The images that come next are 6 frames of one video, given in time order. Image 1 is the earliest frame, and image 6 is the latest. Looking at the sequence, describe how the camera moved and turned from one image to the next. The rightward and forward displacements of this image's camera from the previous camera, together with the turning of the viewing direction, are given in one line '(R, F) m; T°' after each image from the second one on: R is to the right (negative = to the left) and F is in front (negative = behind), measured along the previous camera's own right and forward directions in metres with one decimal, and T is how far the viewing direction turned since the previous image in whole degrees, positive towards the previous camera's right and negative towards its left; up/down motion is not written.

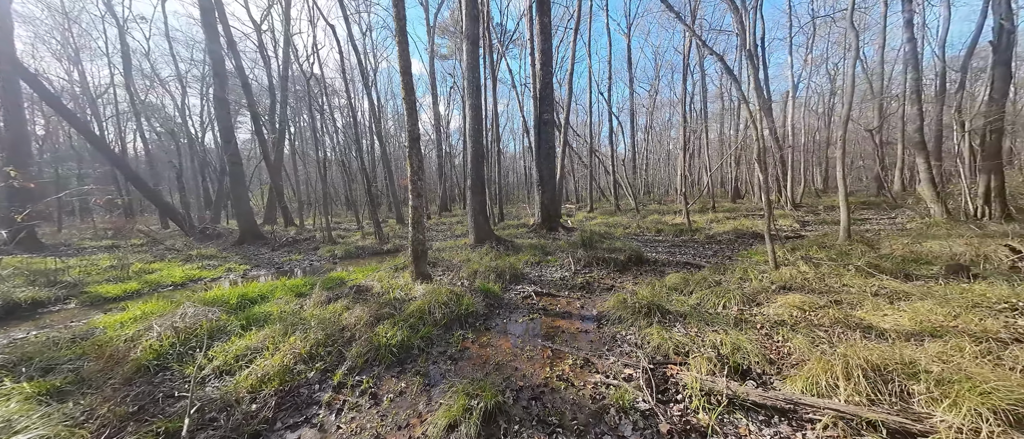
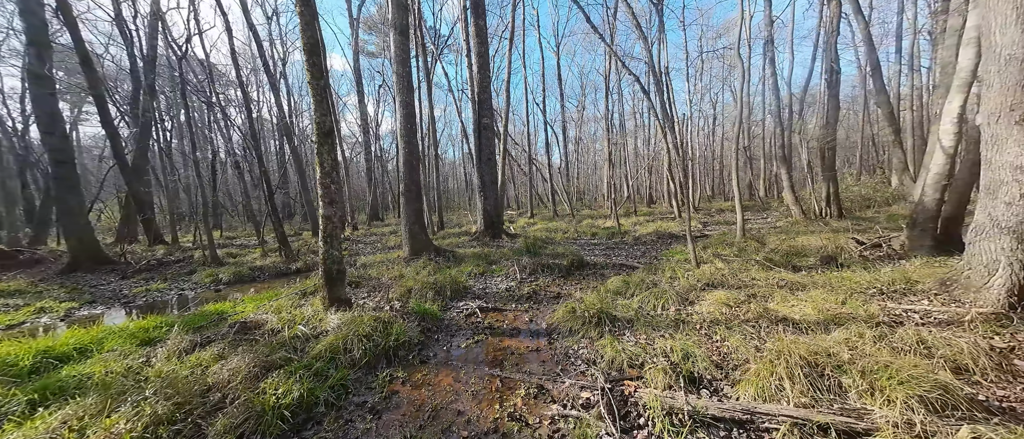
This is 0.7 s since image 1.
(0.0, +0.4) m; +12°
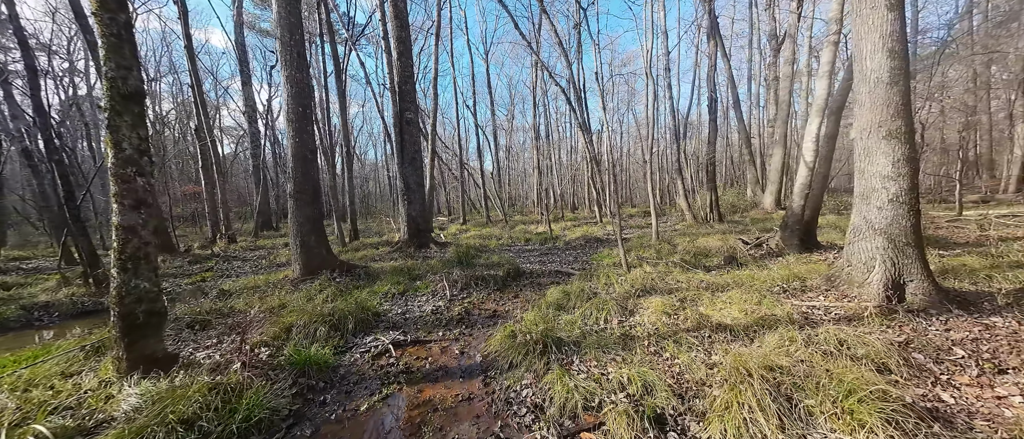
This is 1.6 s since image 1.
(0.0, +0.7) m; +14°
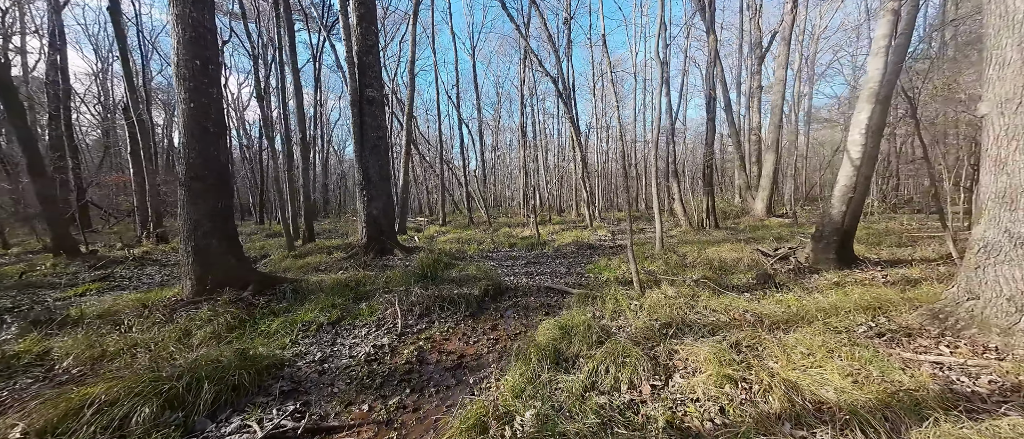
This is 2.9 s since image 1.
(+0.1, +1.4) m; +3°
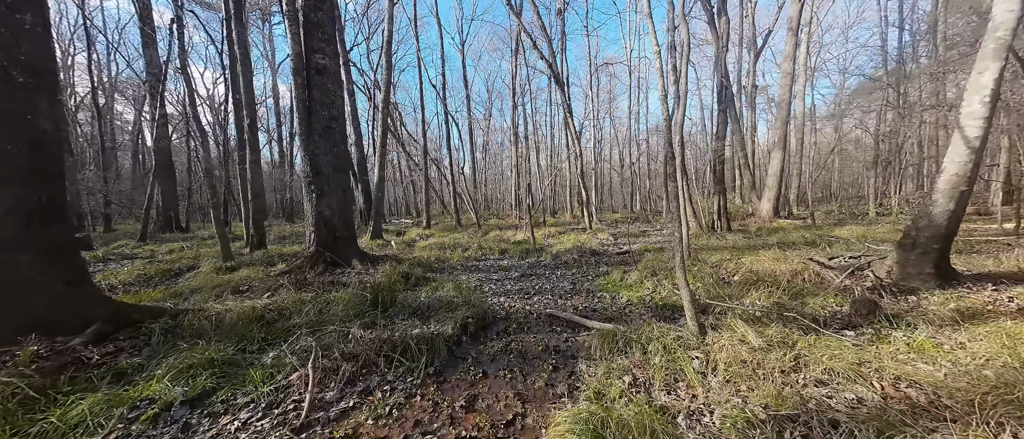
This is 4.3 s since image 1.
(0.0, +1.5) m; +1°
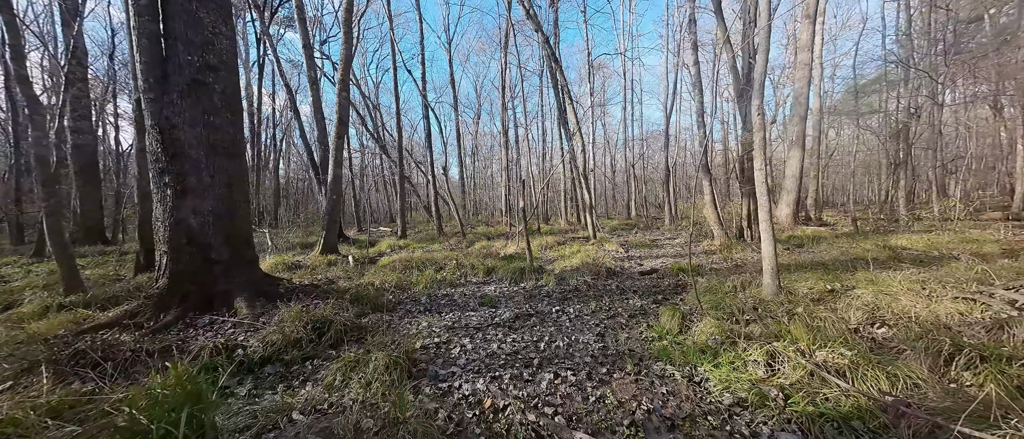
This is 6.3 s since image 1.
(0.0, +2.1) m; +2°
